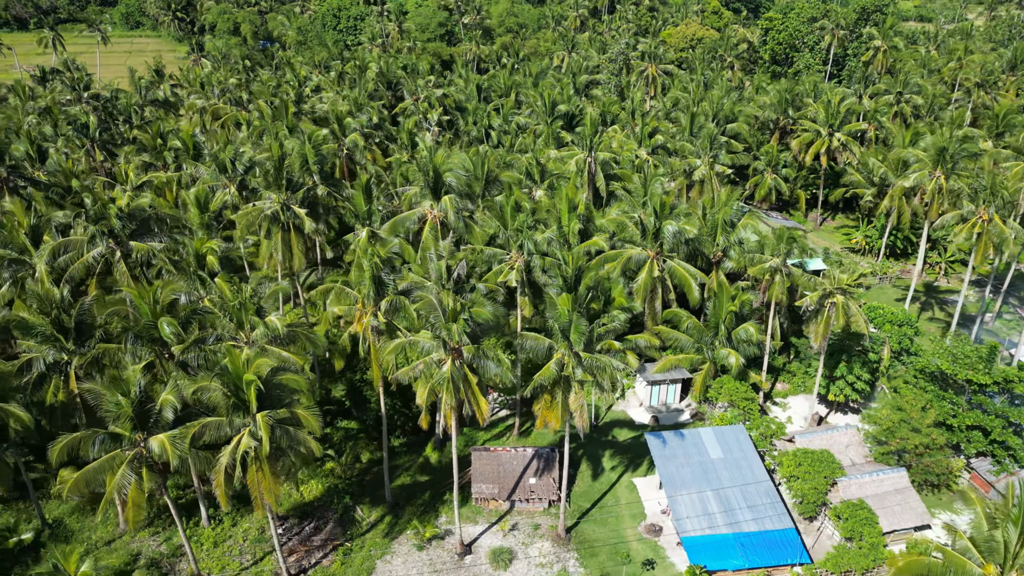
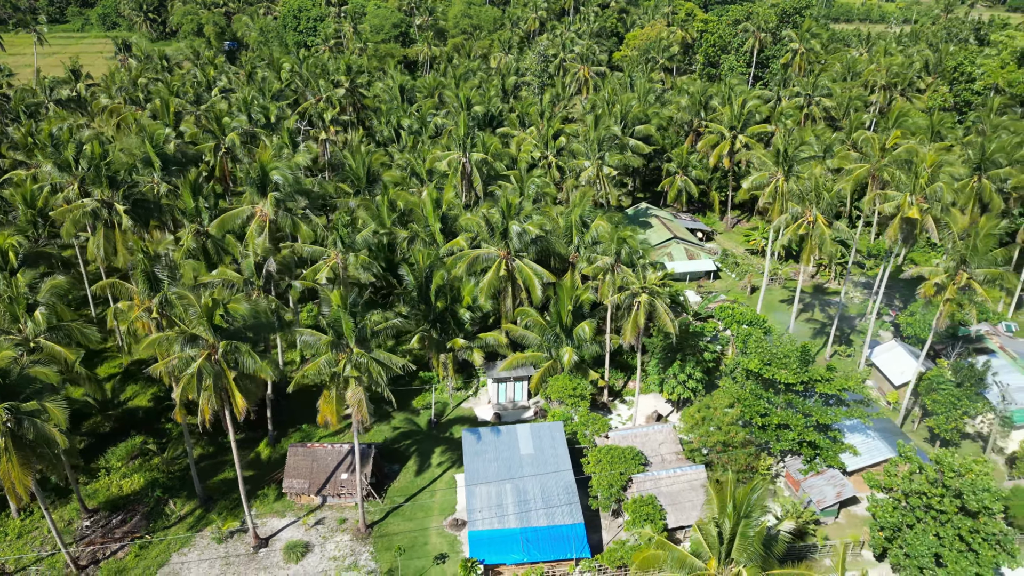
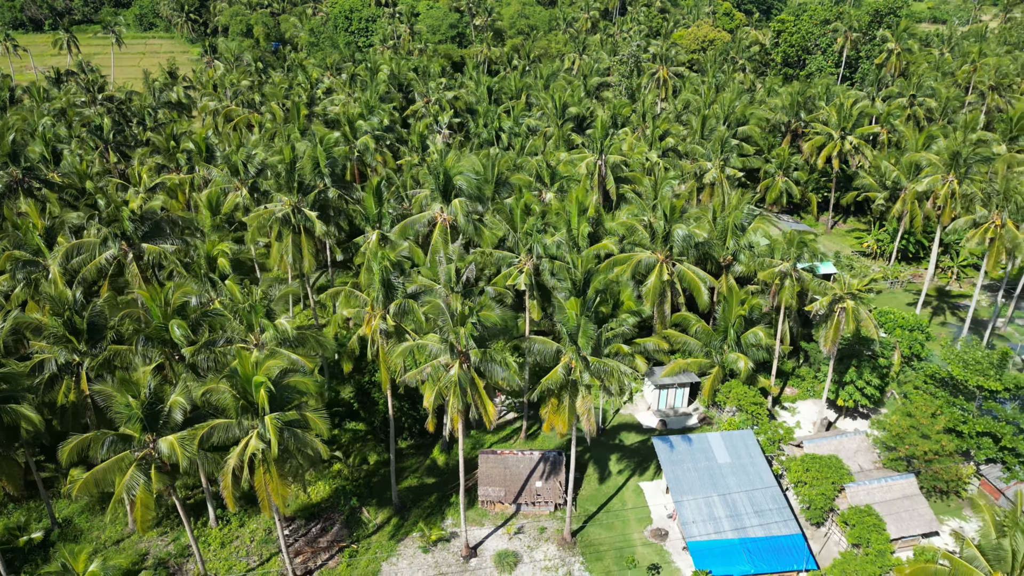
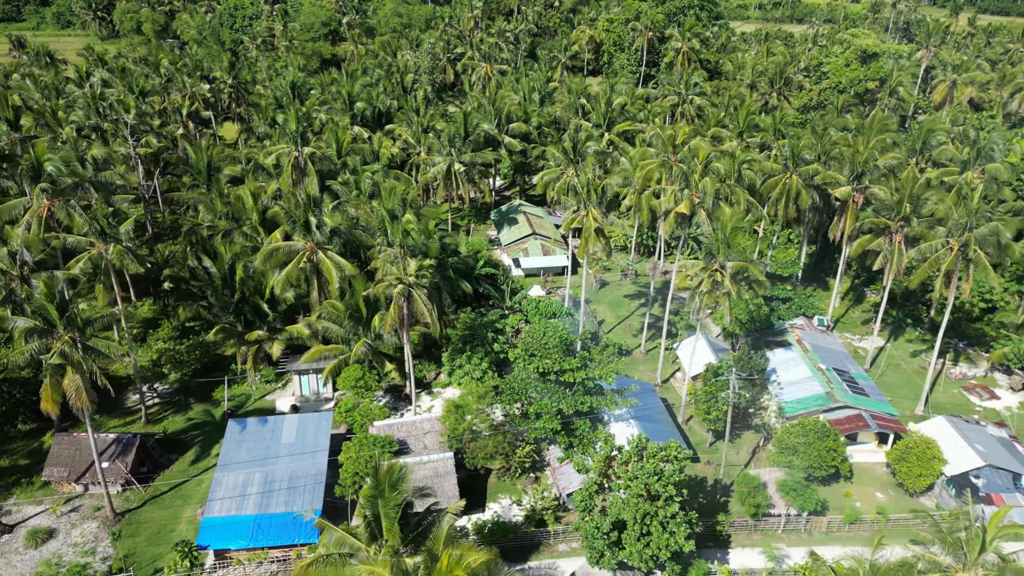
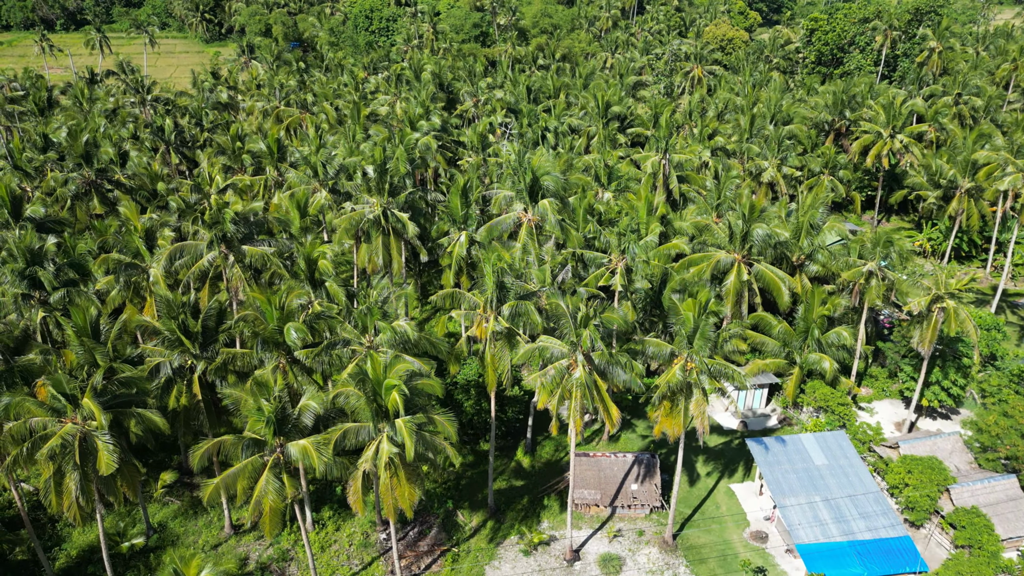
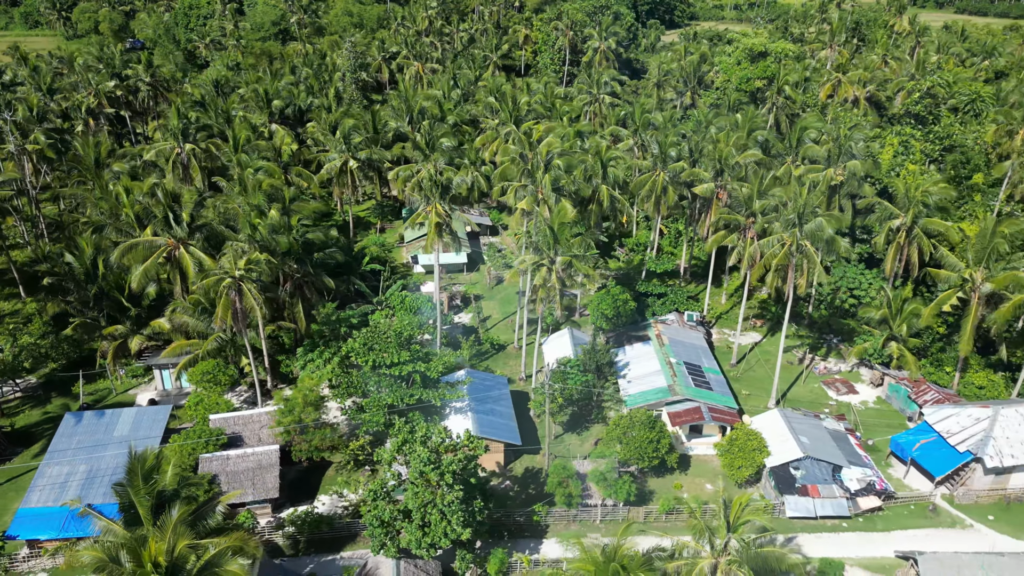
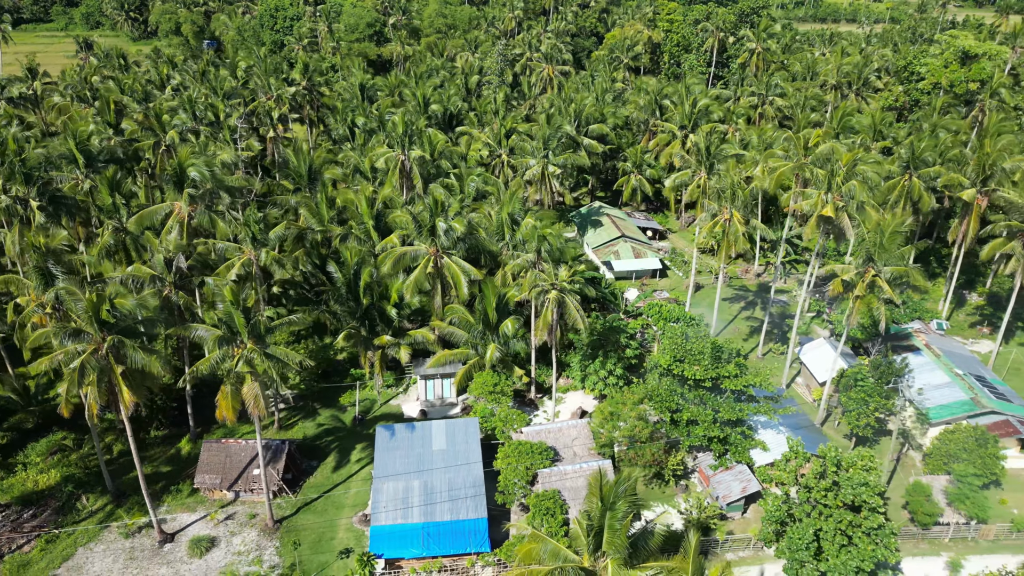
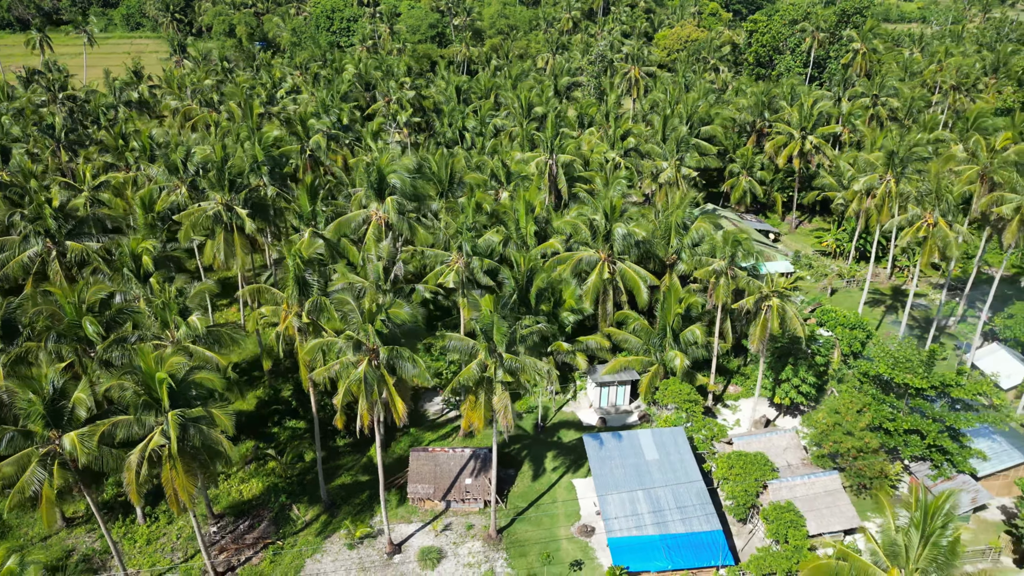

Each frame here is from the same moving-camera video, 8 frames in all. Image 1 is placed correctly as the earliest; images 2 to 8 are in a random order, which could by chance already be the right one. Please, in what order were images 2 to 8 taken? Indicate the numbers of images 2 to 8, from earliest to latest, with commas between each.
5, 3, 8, 2, 7, 4, 6
